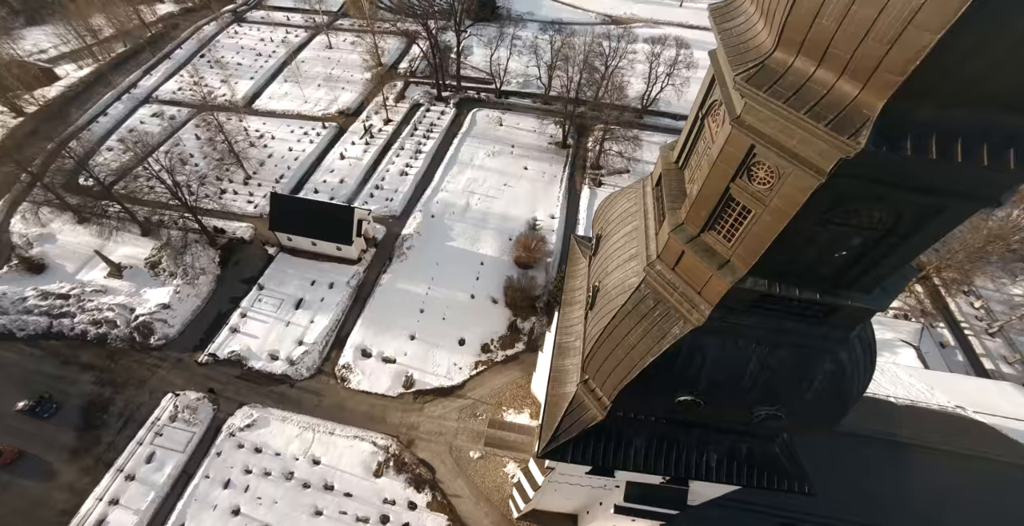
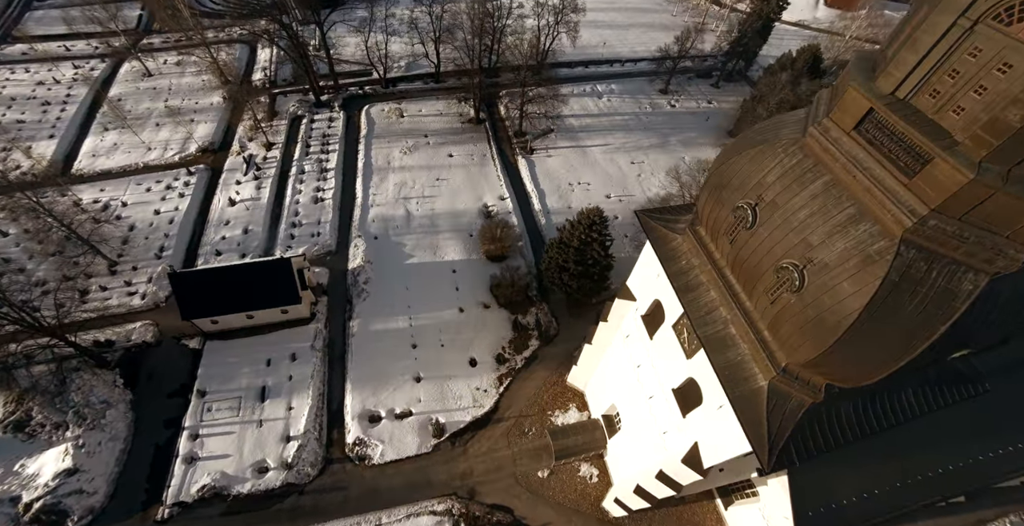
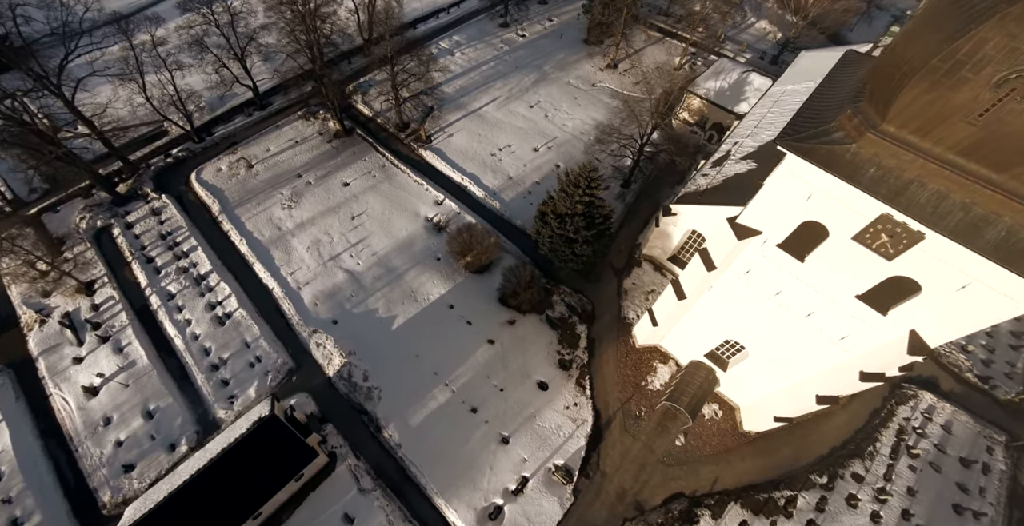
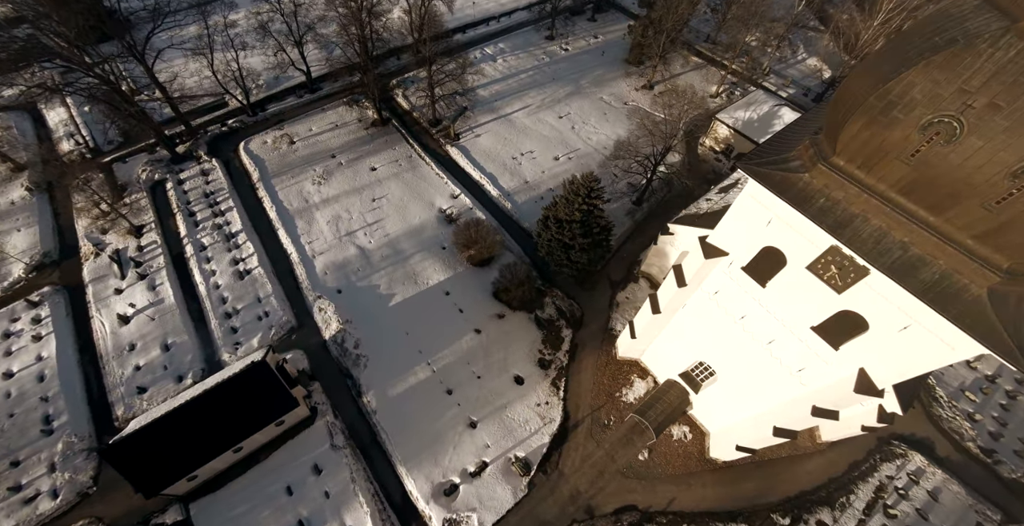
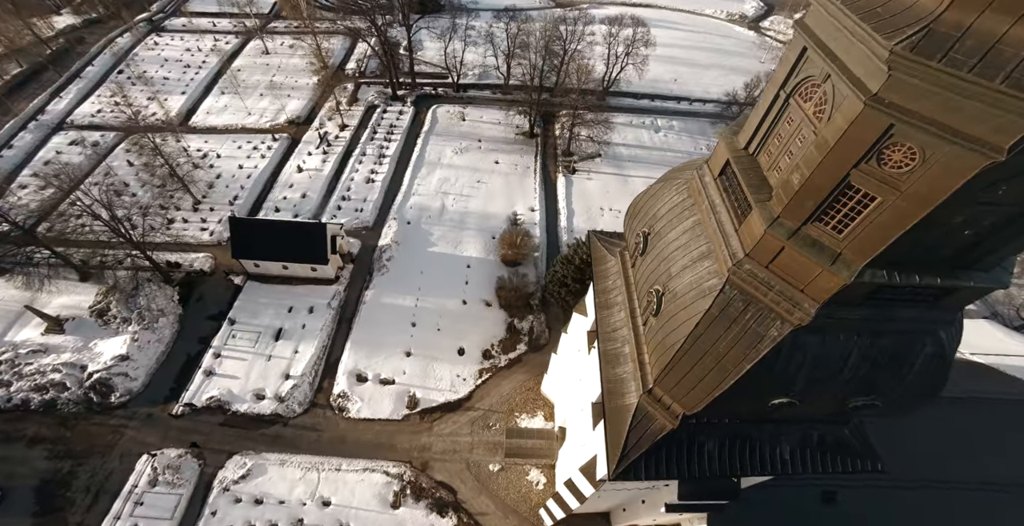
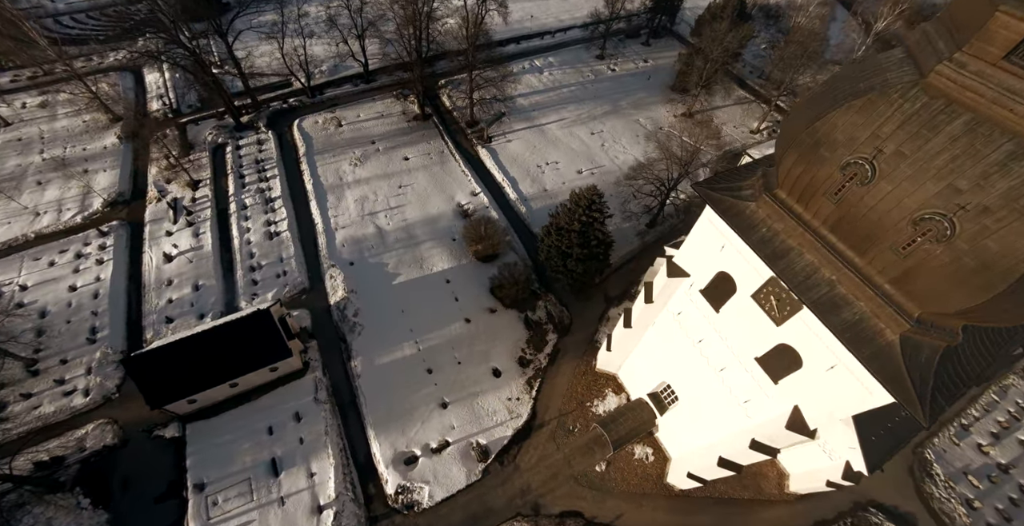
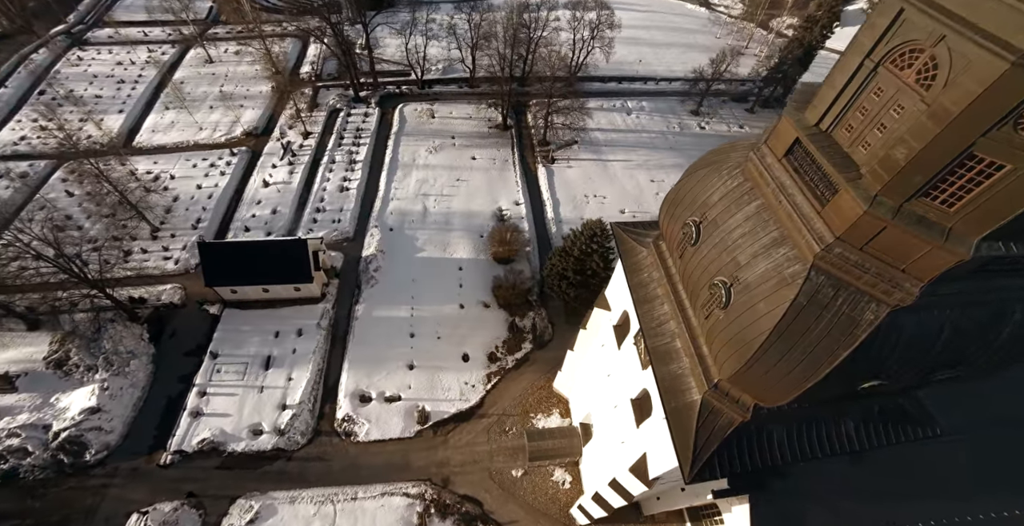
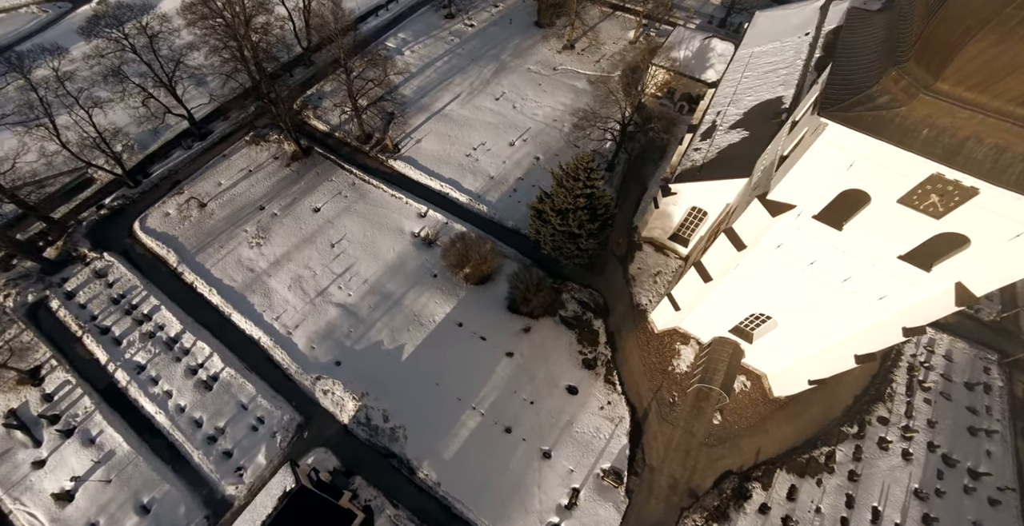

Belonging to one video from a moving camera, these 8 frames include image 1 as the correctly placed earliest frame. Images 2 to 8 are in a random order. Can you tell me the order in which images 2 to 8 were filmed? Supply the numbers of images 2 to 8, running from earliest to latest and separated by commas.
5, 7, 2, 6, 4, 3, 8
